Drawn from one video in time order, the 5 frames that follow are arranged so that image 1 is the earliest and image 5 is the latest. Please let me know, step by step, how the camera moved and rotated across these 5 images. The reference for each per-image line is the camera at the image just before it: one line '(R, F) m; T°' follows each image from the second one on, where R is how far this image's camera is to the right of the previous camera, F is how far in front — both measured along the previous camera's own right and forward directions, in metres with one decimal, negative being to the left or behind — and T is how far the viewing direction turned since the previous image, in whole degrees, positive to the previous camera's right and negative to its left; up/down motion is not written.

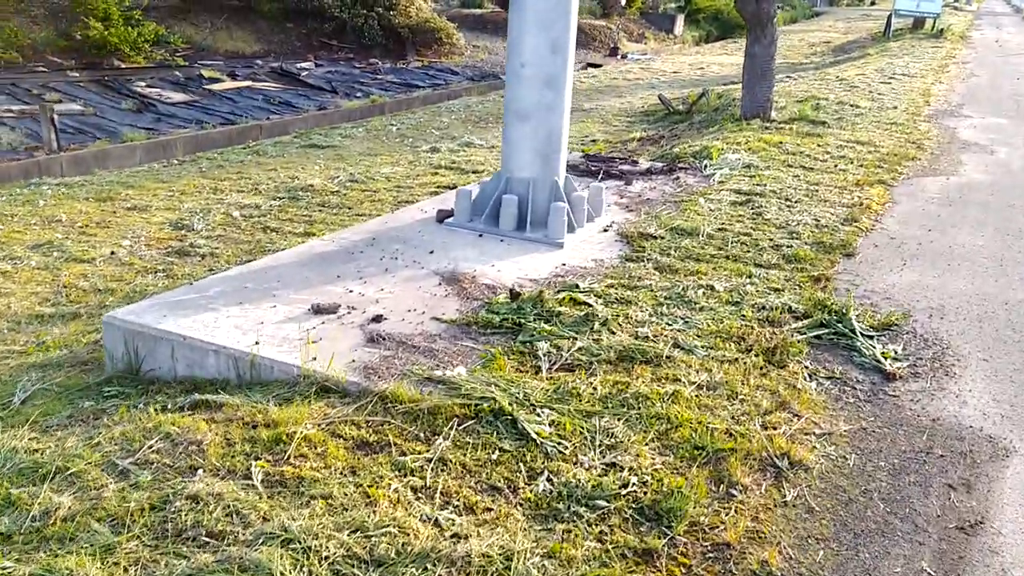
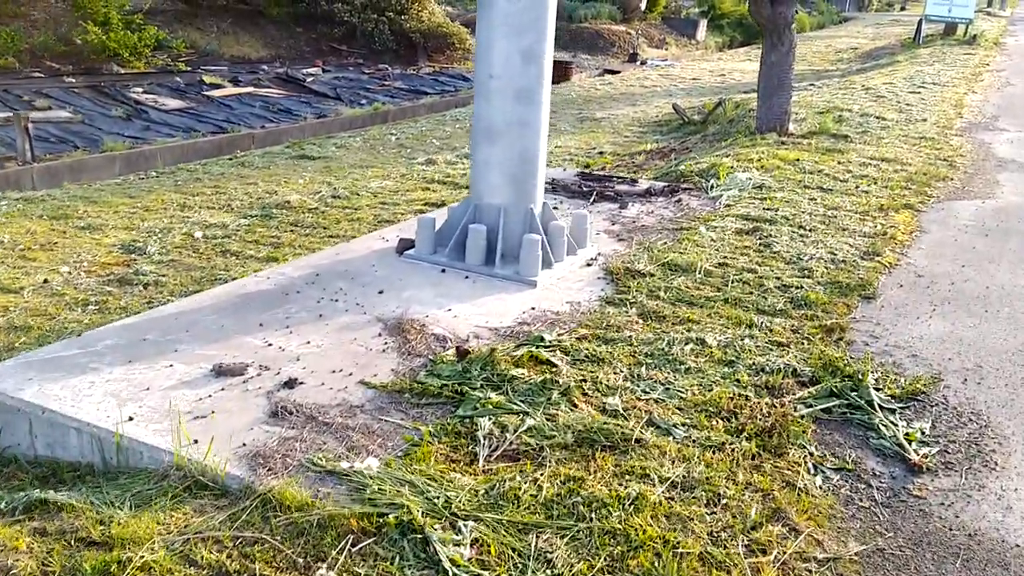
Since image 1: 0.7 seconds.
(+0.3, +0.6) m; -2°
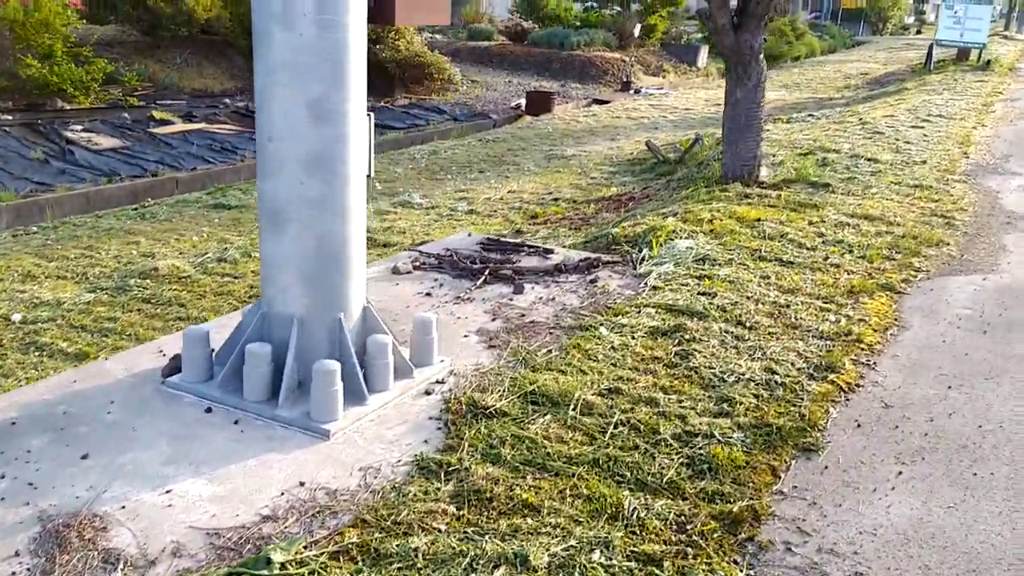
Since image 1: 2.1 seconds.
(+0.8, +1.1) m; -1°
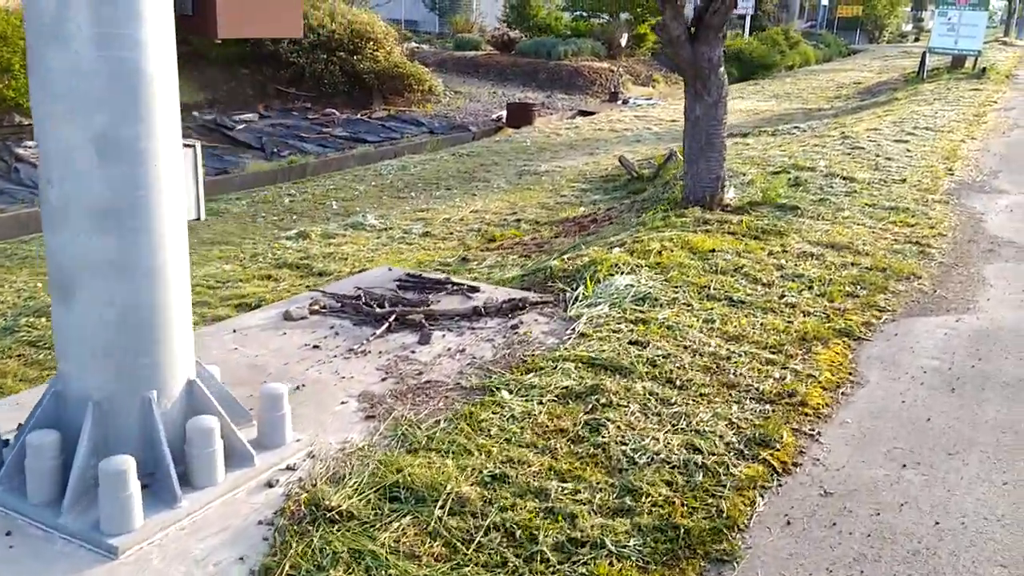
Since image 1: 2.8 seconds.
(+0.5, +0.5) m; 0°
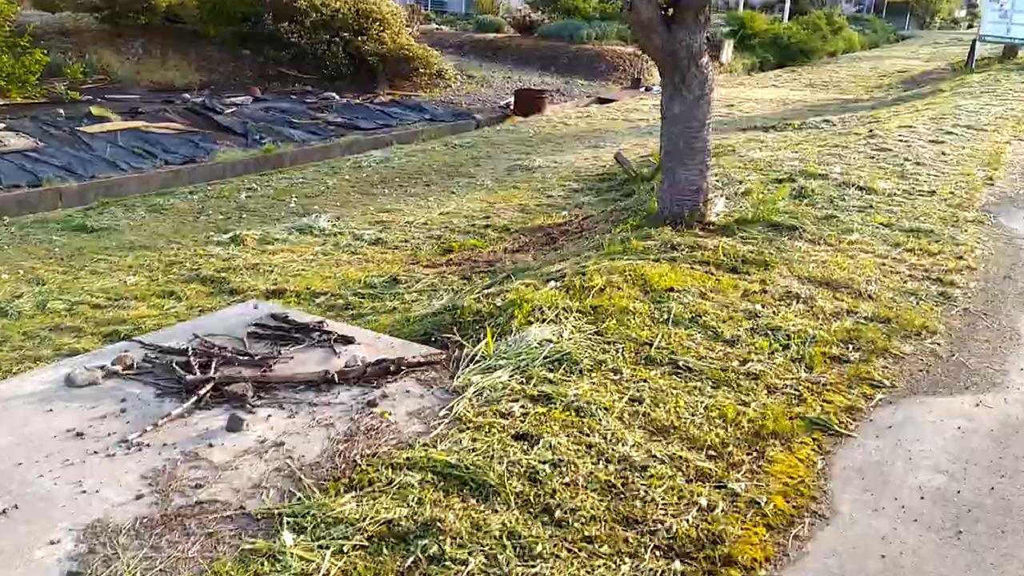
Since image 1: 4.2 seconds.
(+0.7, +1.0) m; -3°
